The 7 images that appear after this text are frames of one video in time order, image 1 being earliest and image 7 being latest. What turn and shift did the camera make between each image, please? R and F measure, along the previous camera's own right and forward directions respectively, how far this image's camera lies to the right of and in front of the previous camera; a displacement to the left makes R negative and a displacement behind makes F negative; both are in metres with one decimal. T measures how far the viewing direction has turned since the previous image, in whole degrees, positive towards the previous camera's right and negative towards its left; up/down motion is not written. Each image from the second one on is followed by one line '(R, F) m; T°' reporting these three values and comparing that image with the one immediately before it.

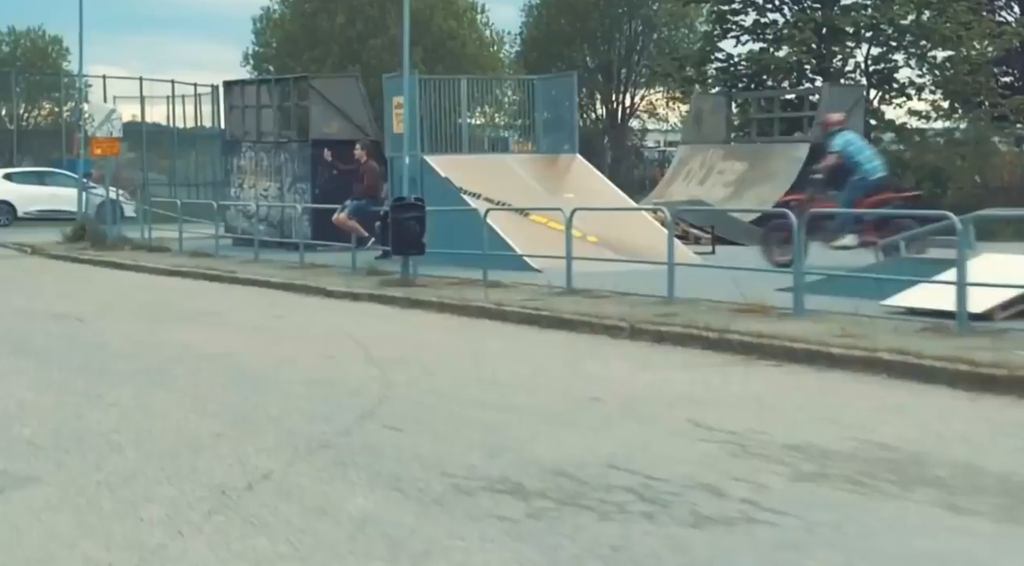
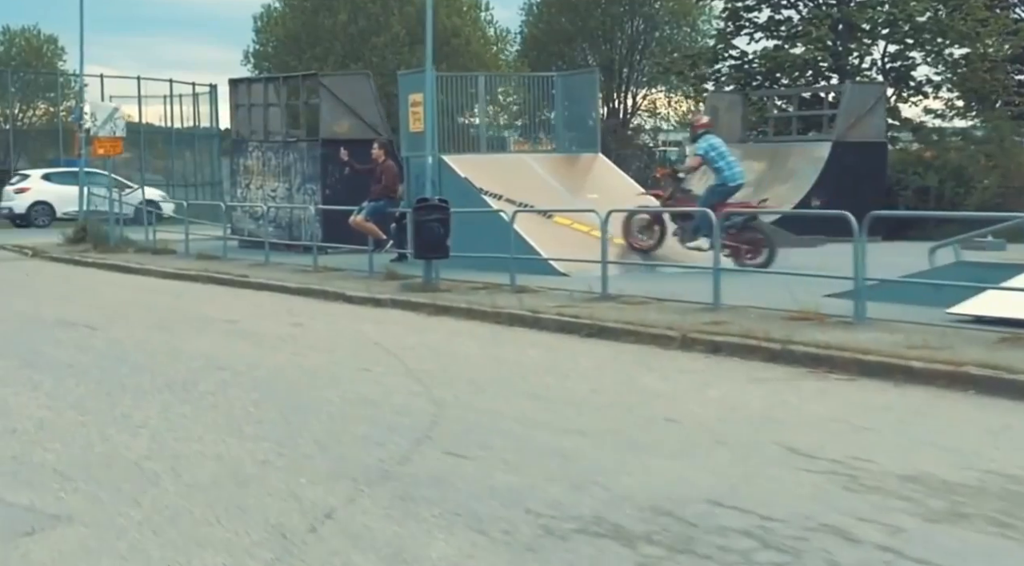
(-0.5, +0.7) m; 0°
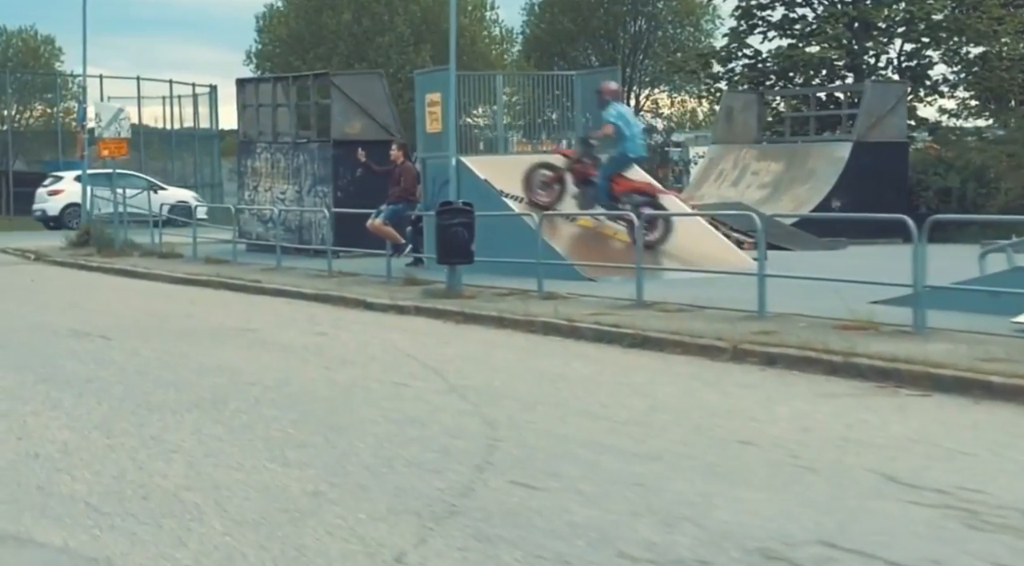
(-0.4, +0.6) m; 0°
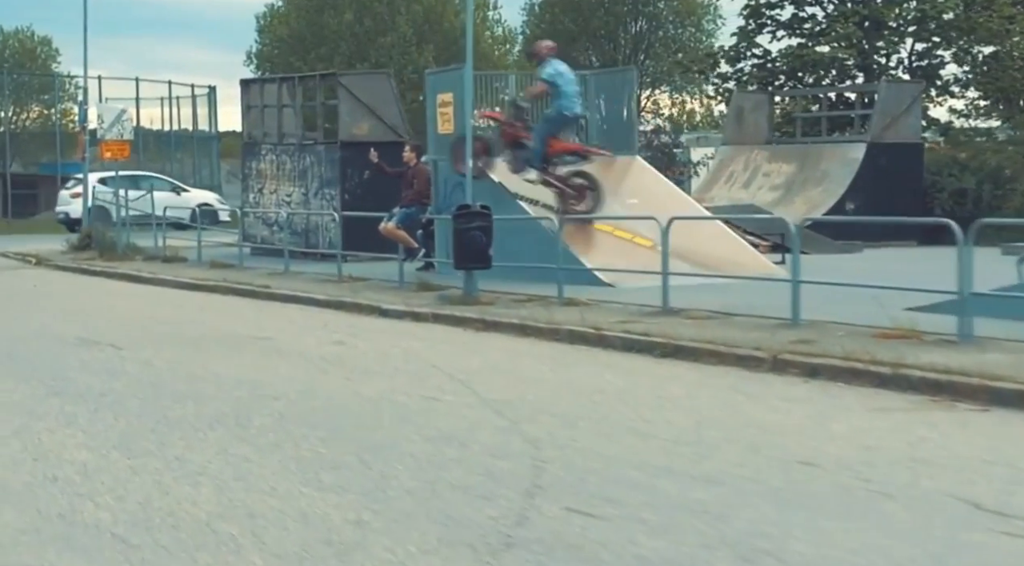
(-0.3, +0.4) m; 0°
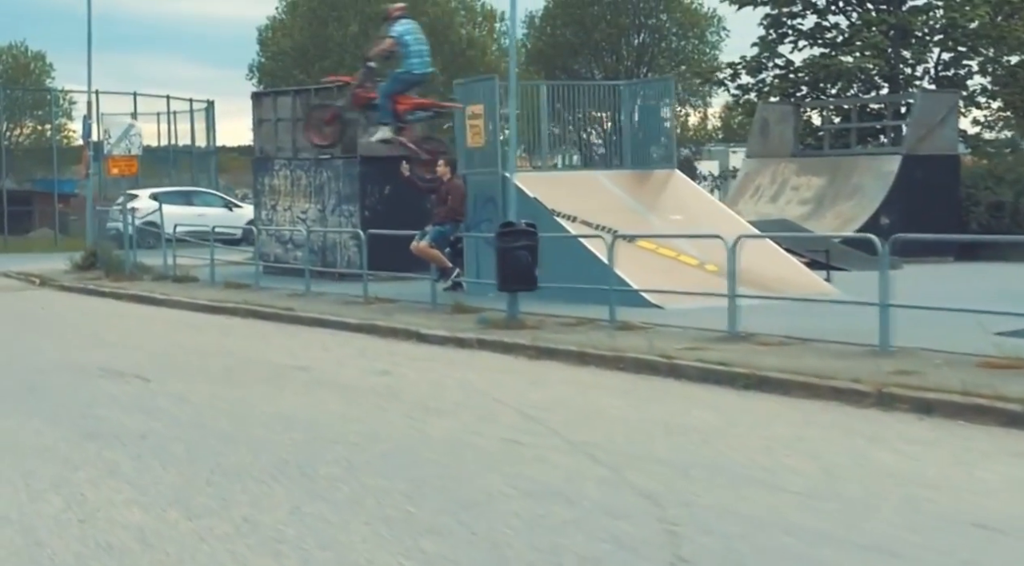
(-0.7, +0.9) m; 0°
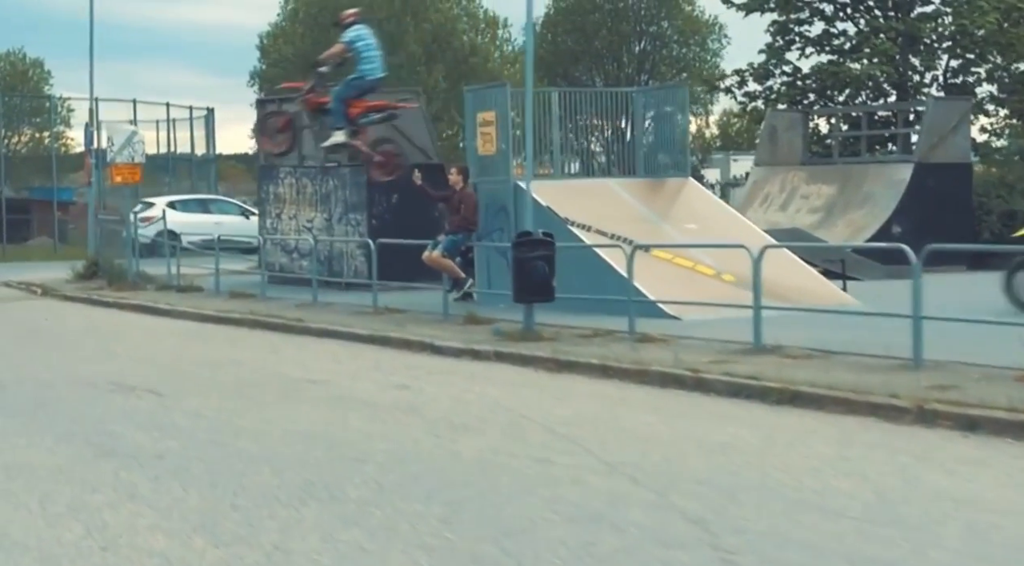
(-0.2, +0.3) m; 0°
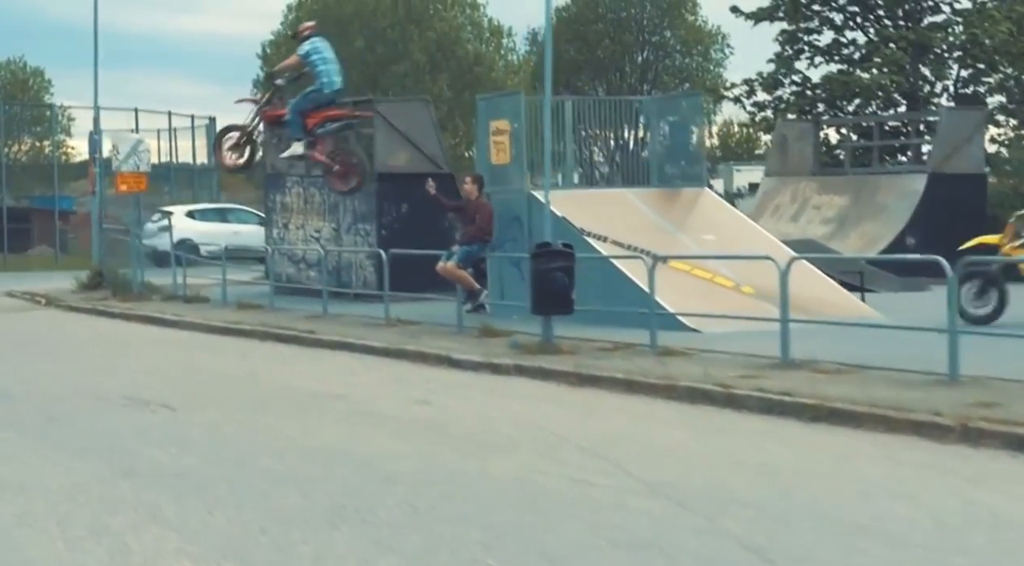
(-0.2, +0.3) m; 0°
